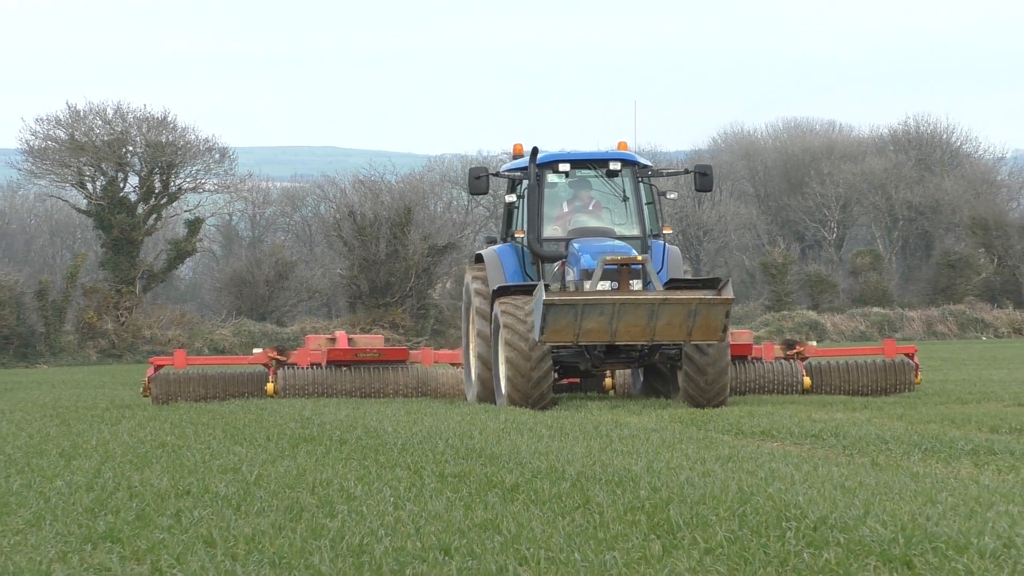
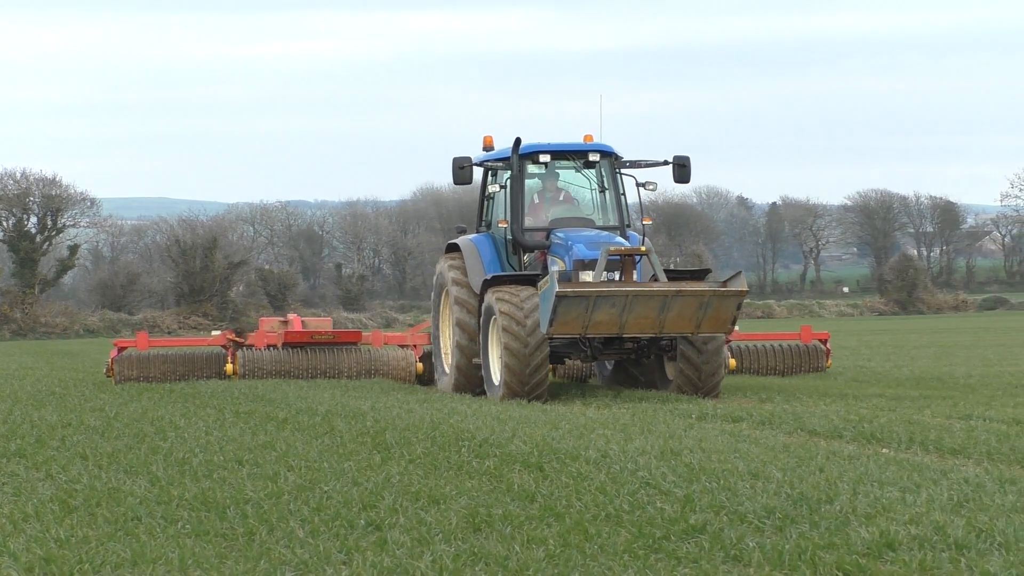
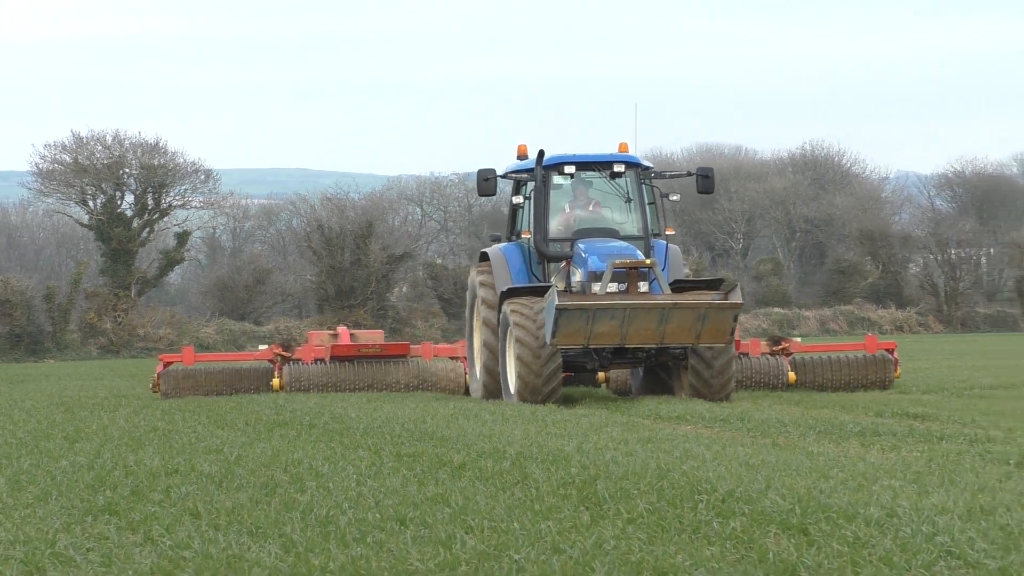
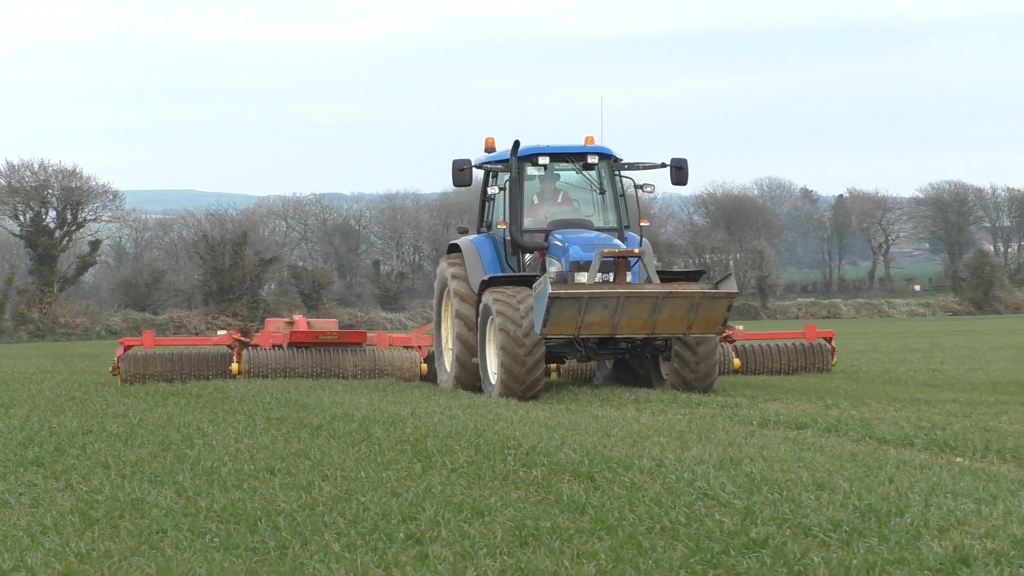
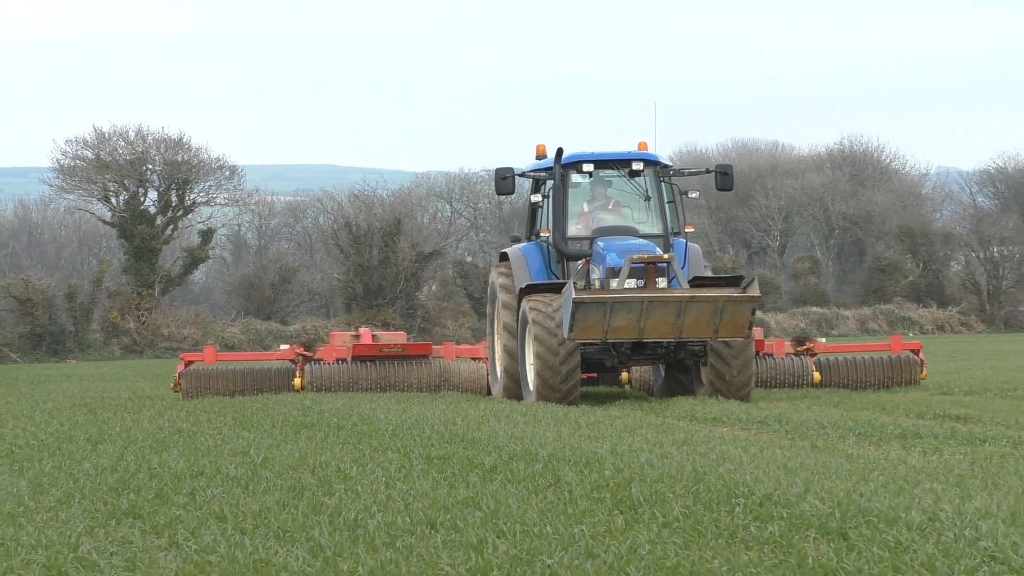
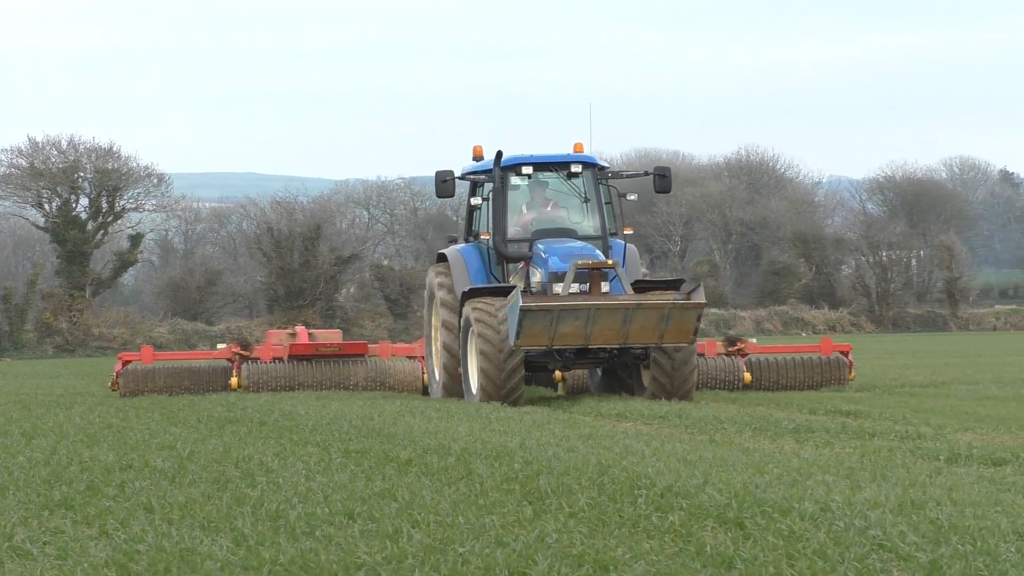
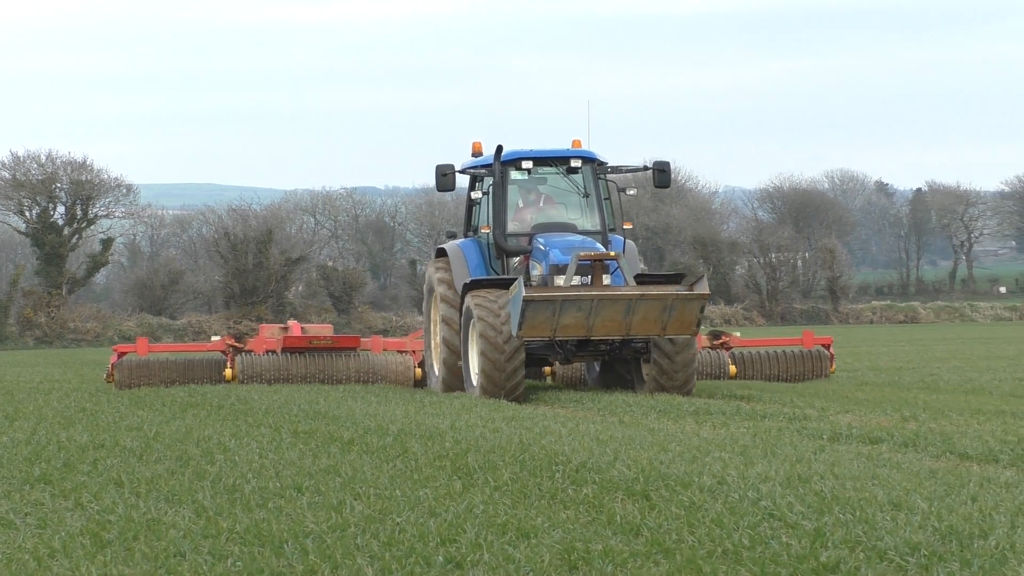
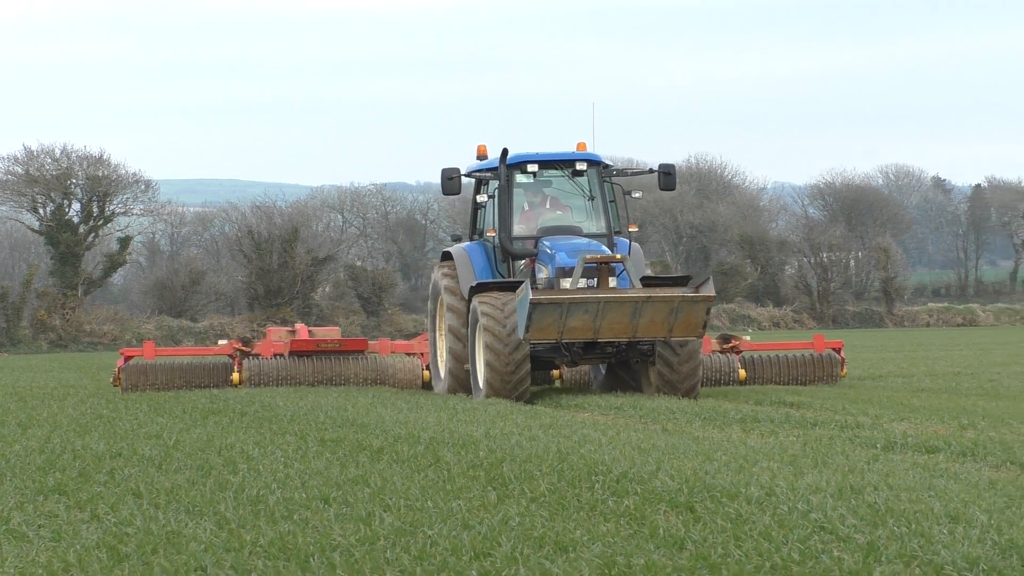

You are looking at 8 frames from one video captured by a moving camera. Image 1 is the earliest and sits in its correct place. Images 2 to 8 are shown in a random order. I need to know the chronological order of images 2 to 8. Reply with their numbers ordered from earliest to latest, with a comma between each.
5, 3, 6, 8, 7, 4, 2
